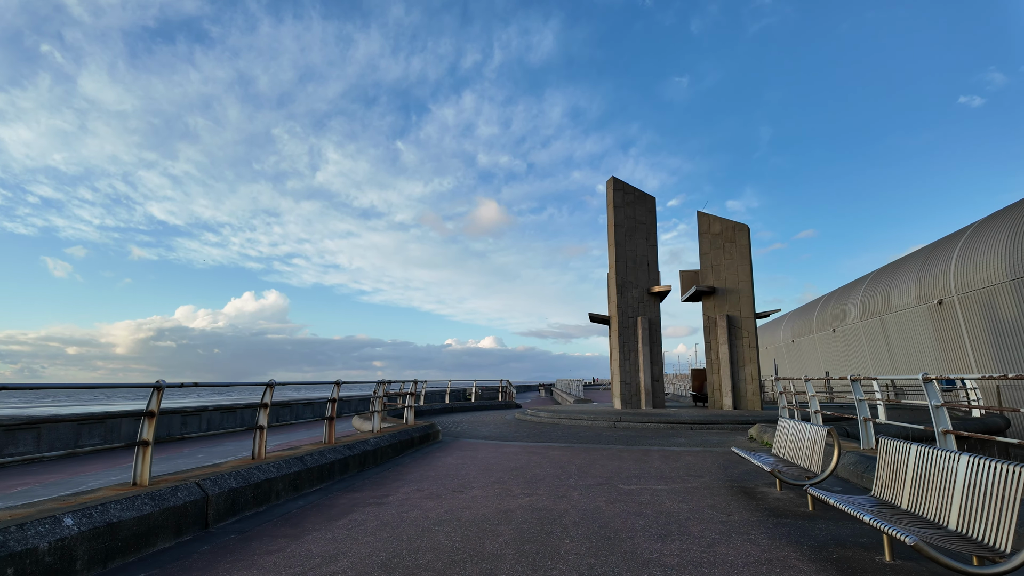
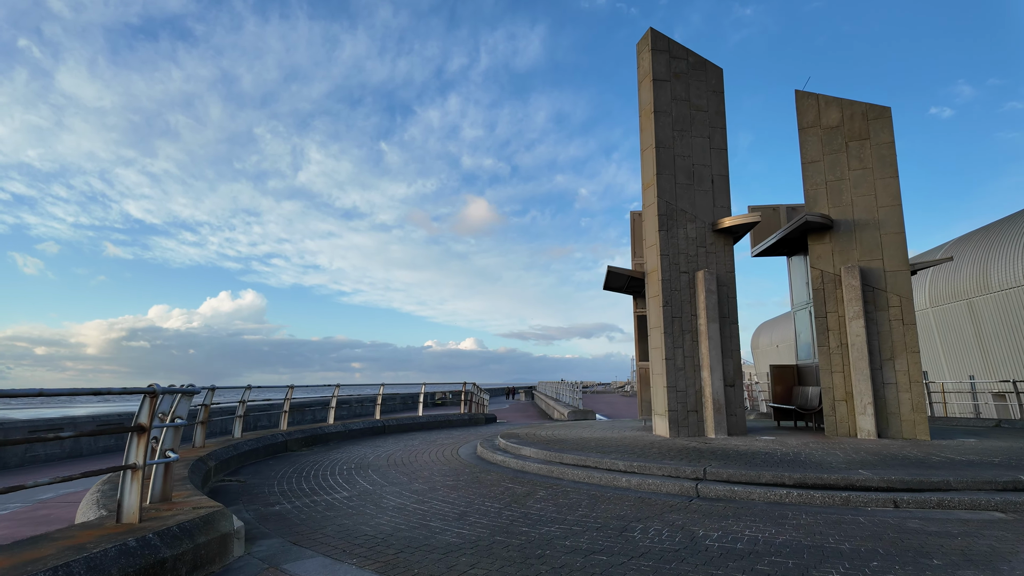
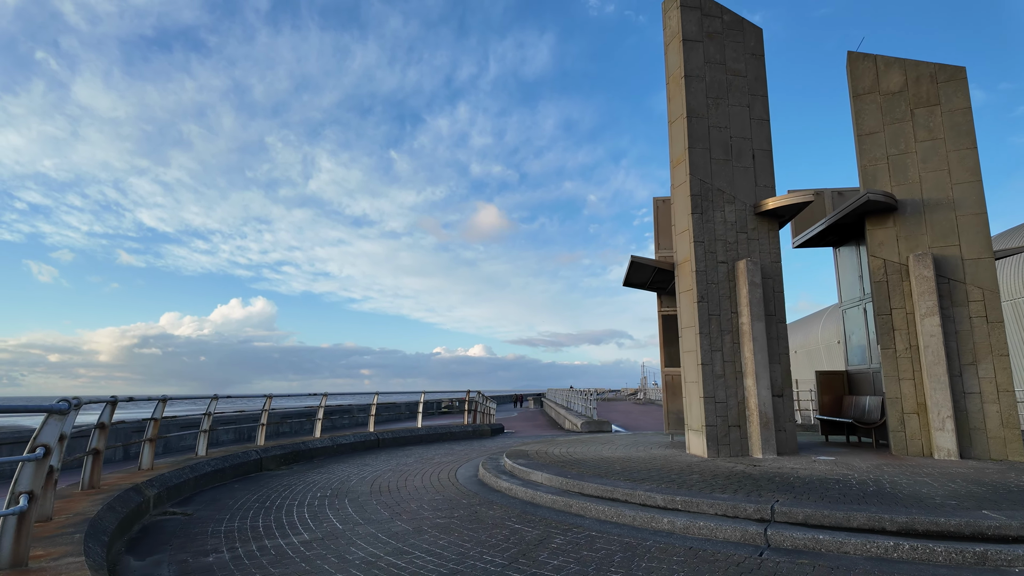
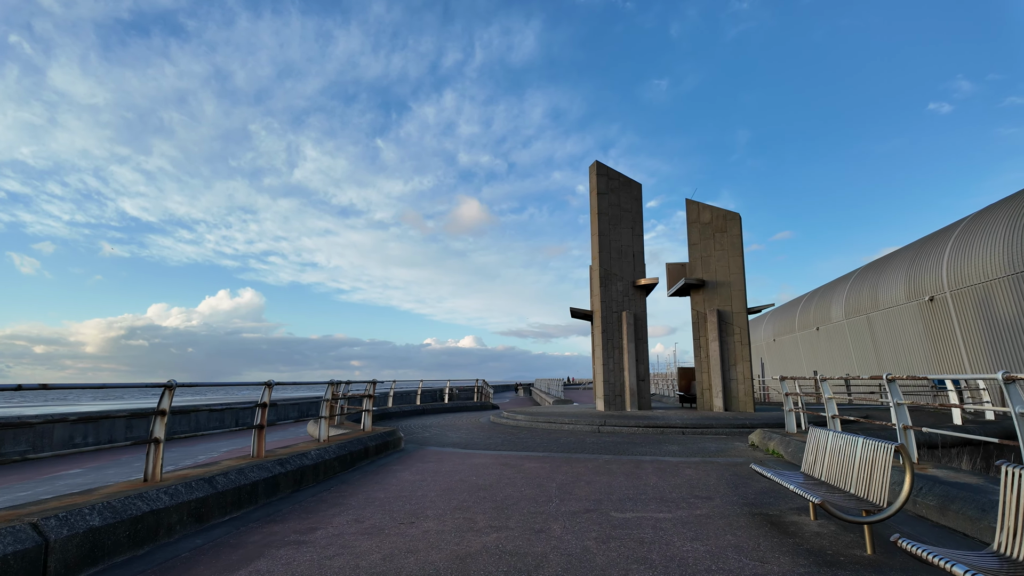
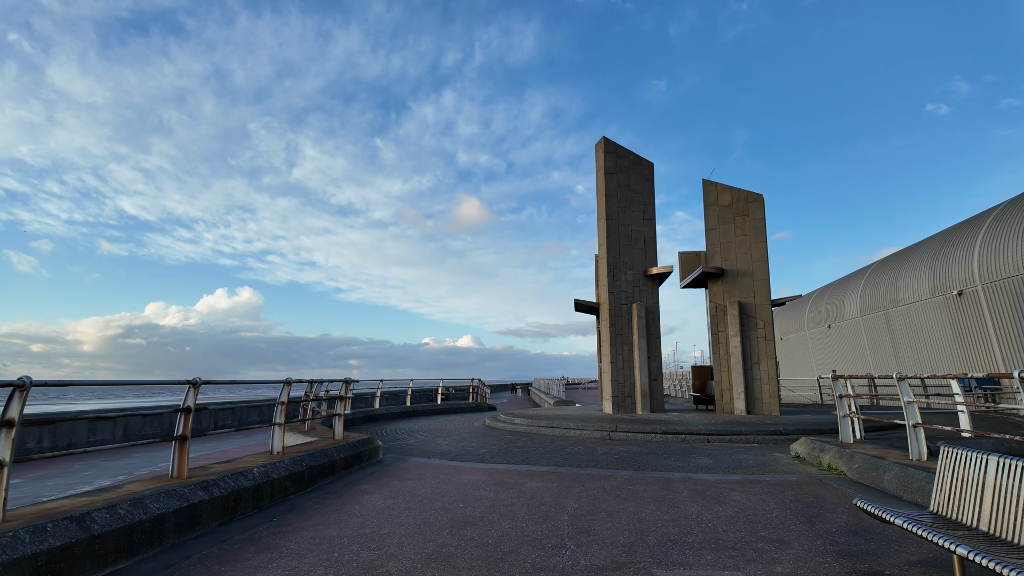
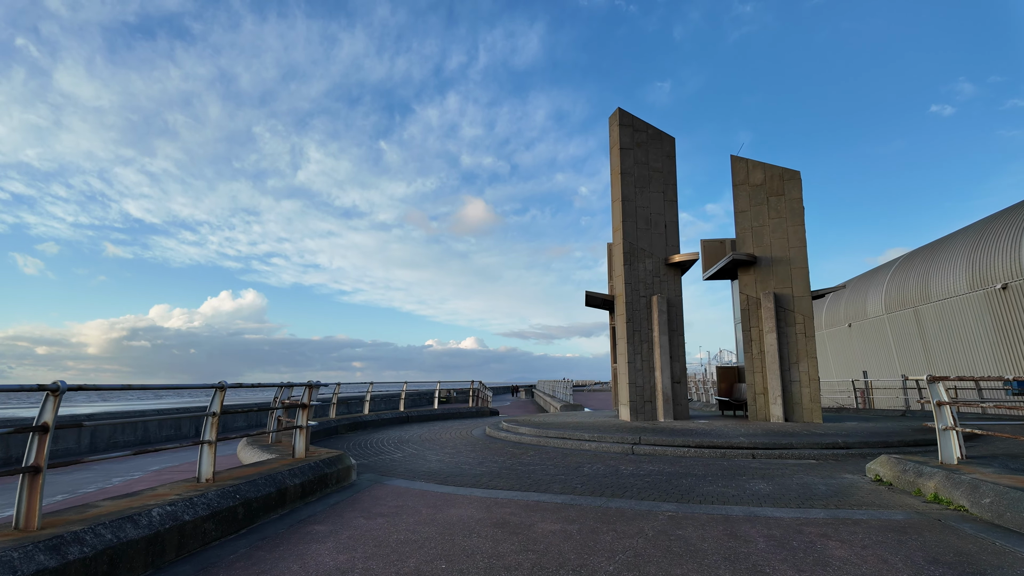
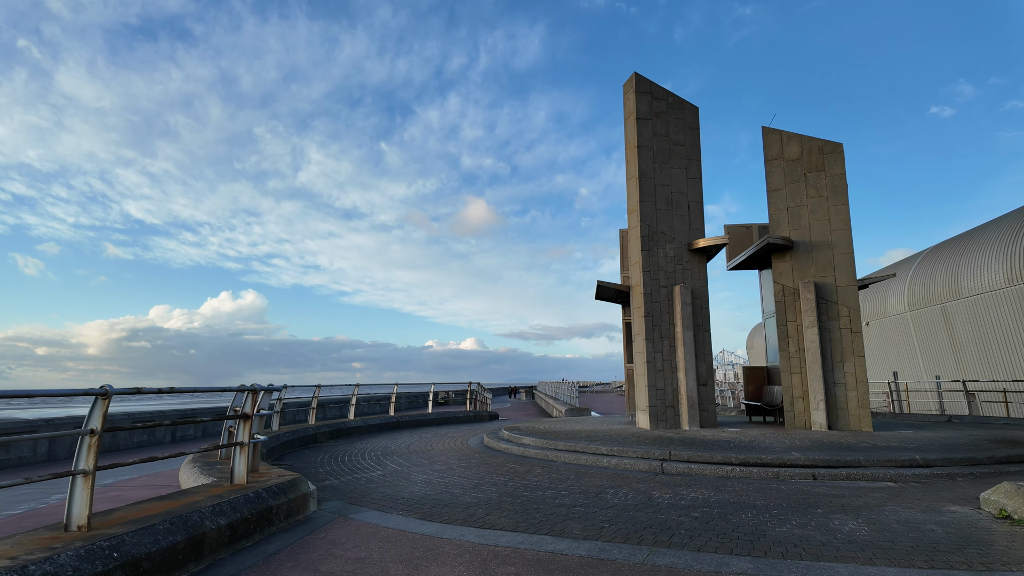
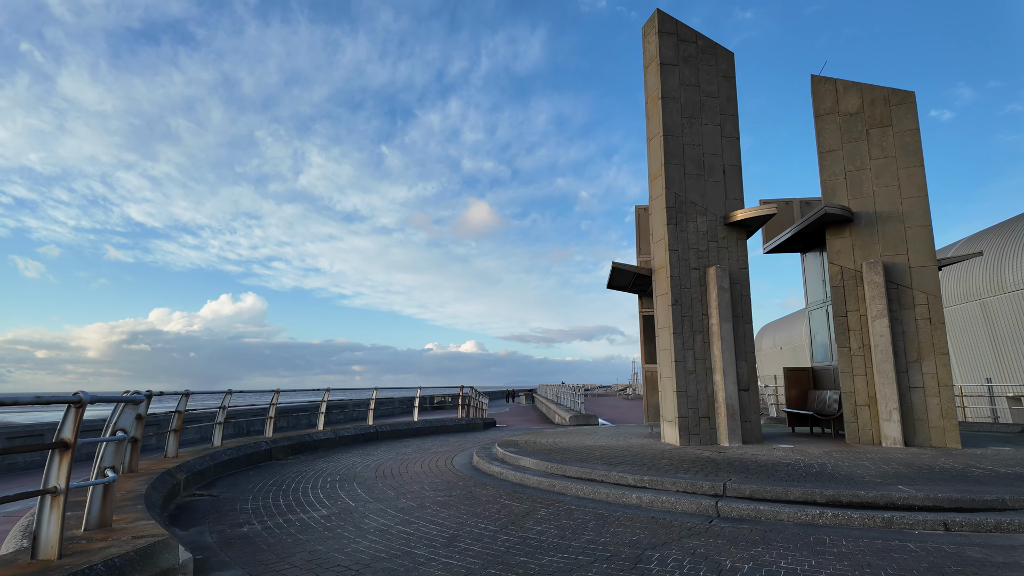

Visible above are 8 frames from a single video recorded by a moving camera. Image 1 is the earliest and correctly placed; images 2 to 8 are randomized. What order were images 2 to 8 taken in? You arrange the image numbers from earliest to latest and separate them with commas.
4, 5, 6, 7, 2, 8, 3
